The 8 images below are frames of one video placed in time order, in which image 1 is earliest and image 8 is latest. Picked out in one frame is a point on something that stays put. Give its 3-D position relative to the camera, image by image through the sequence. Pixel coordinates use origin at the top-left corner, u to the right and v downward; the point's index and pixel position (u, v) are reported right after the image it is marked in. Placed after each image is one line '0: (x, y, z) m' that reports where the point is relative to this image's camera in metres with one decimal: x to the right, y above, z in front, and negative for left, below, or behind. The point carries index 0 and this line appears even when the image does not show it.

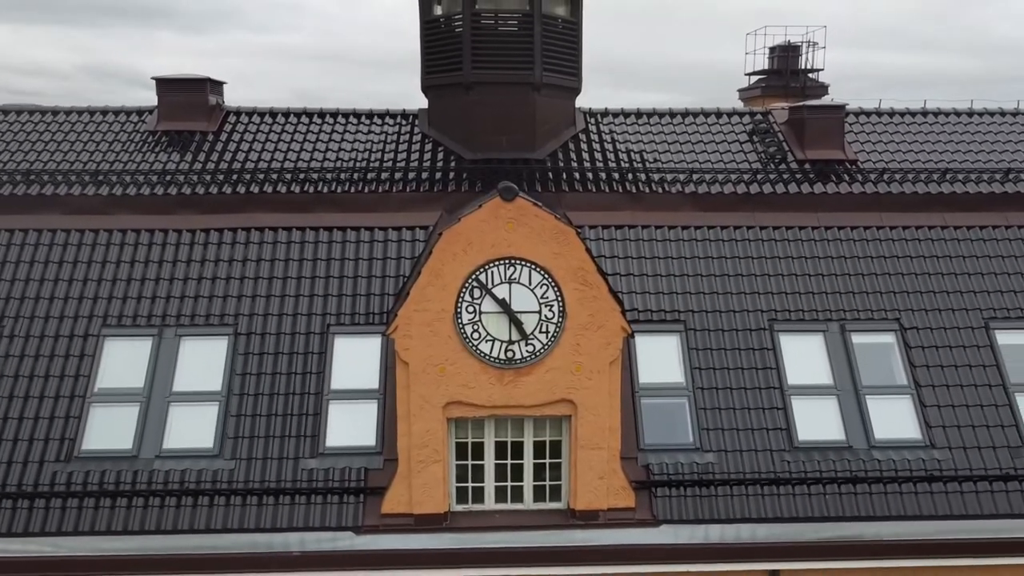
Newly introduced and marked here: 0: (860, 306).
0: (+5.7, -0.3, +12.4) m
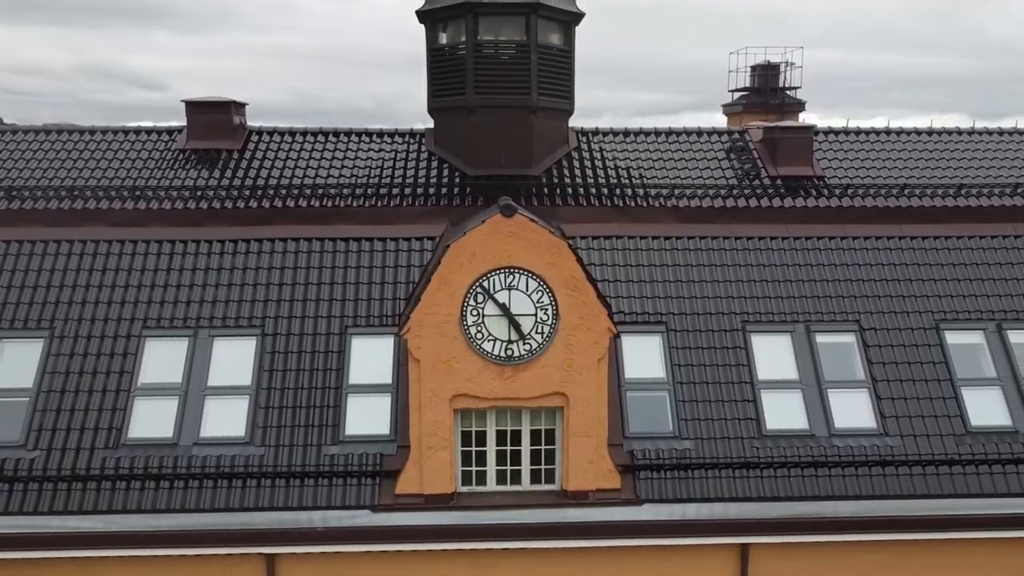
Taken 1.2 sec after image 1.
0: (+5.6, -0.4, +13.8) m
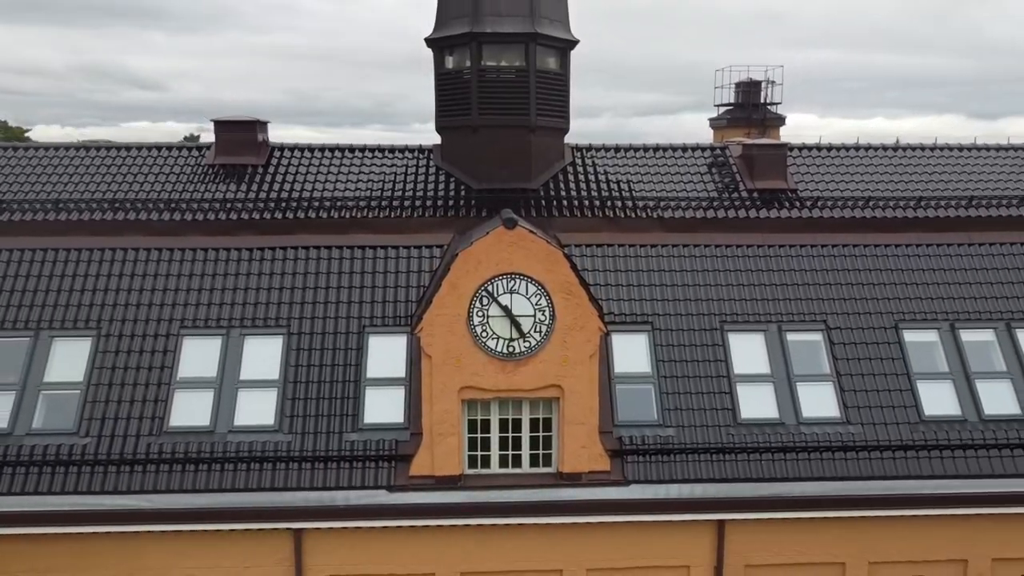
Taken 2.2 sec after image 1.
0: (+5.7, -0.4, +15.3) m
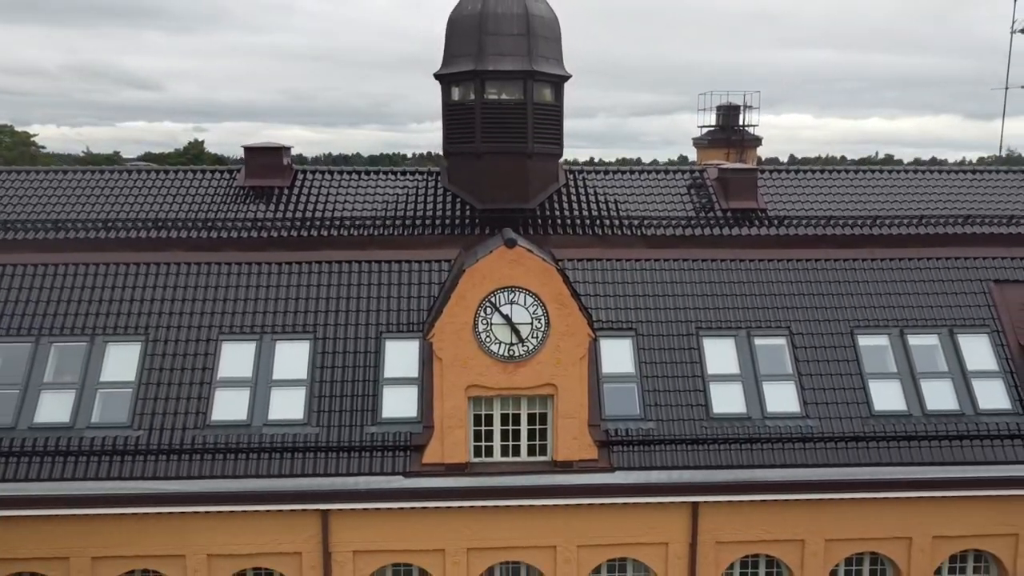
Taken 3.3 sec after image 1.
0: (+5.7, -0.7, +17.3) m
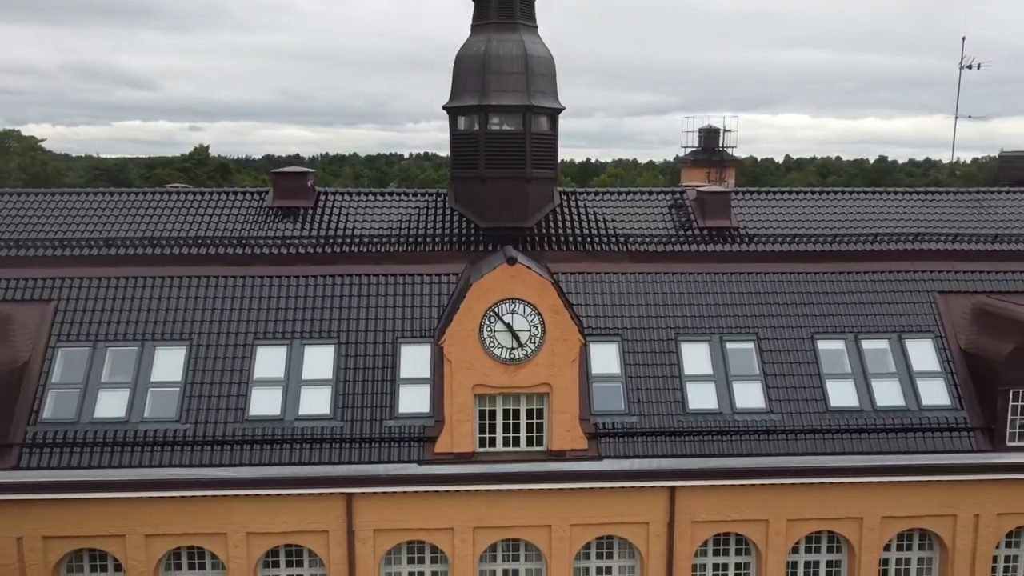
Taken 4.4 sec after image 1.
0: (+5.7, -0.9, +19.6) m
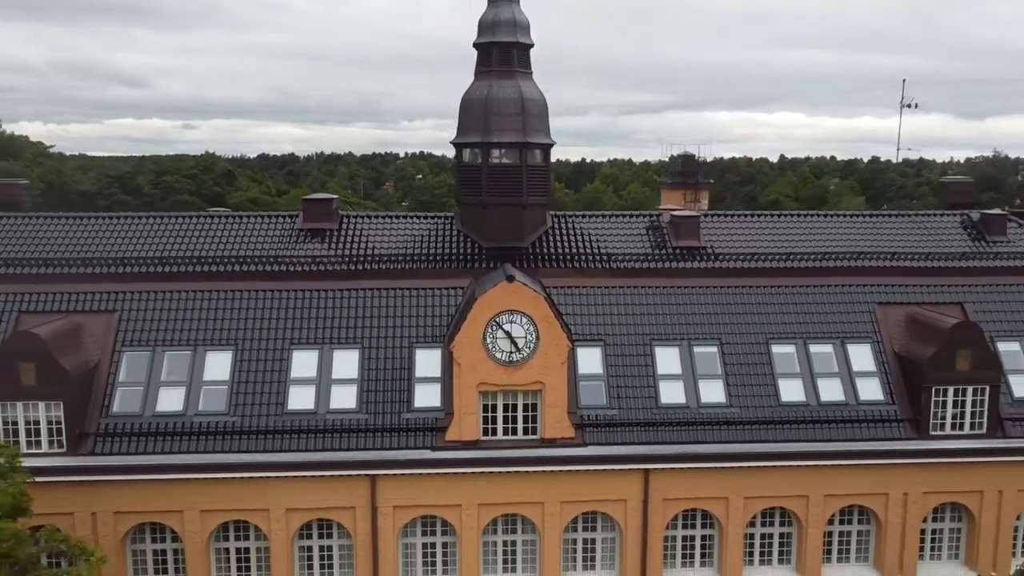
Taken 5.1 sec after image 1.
0: (+5.6, -1.3, +22.9) m
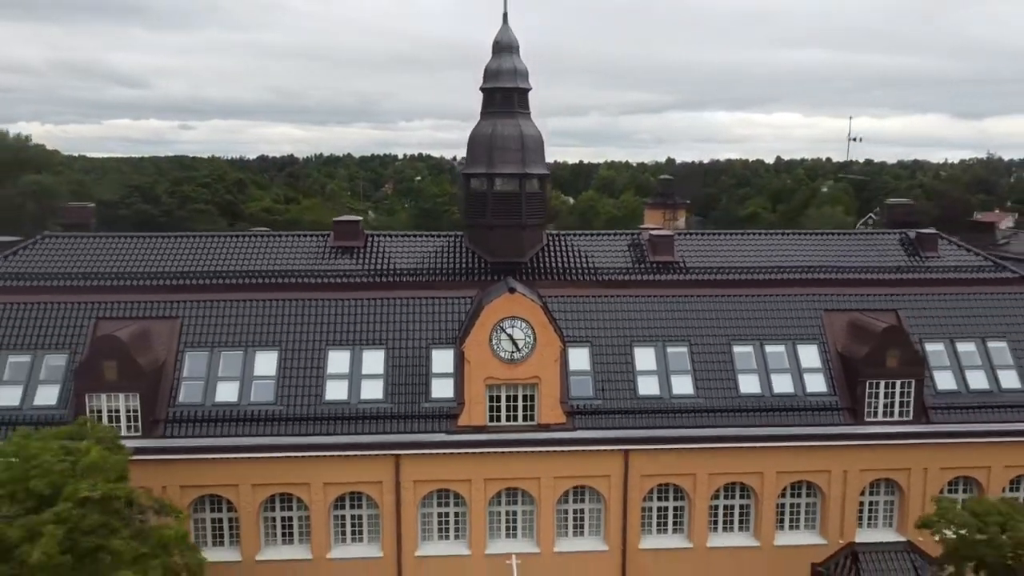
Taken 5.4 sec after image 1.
0: (+5.7, -1.6, +27.0) m
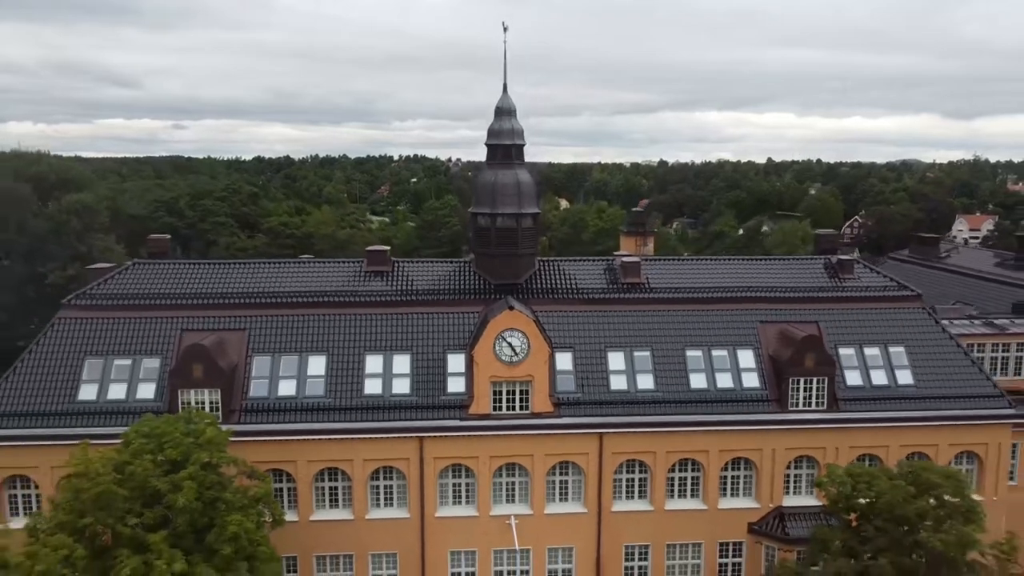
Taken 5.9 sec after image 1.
0: (+5.6, -2.4, +34.0) m
